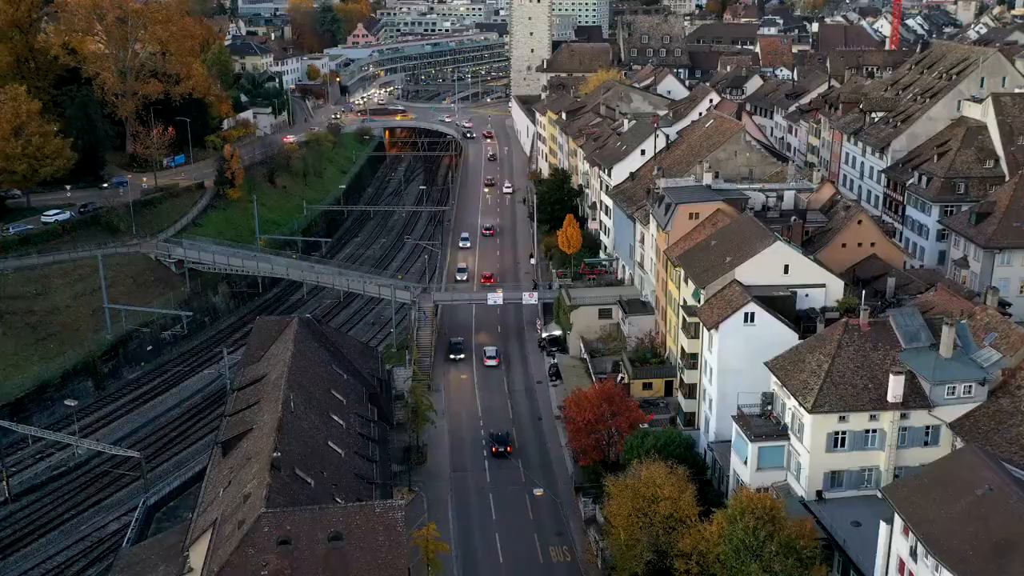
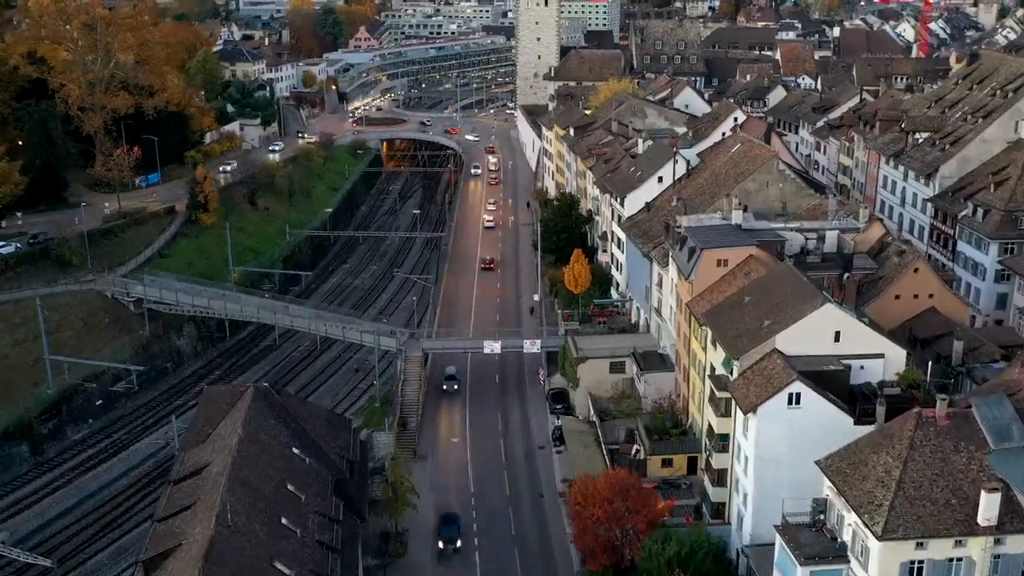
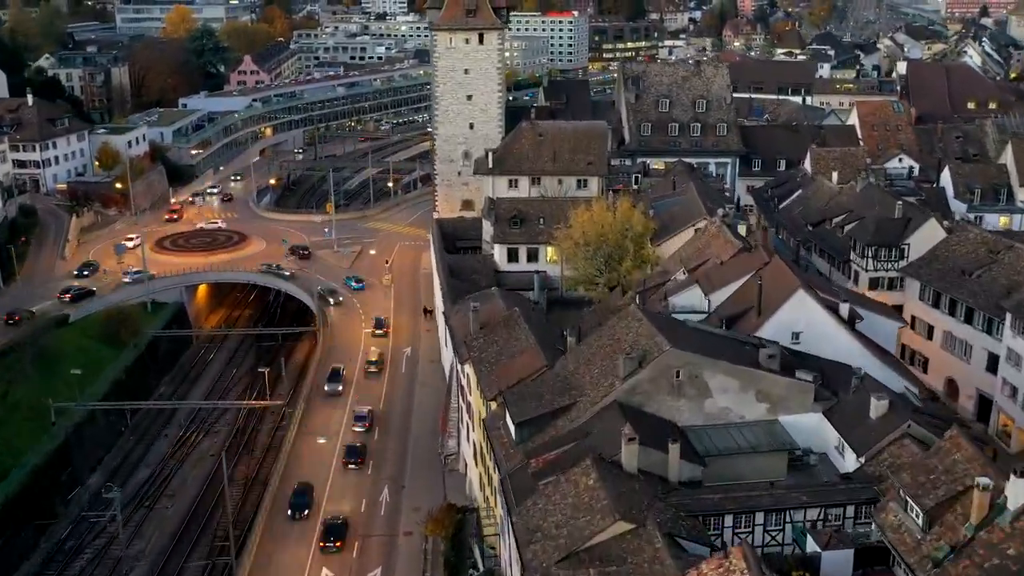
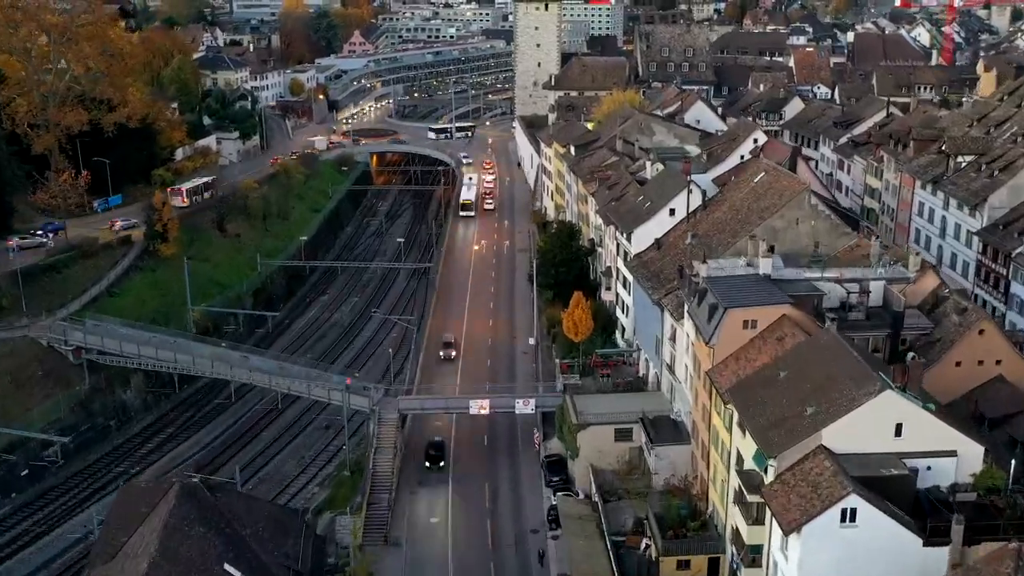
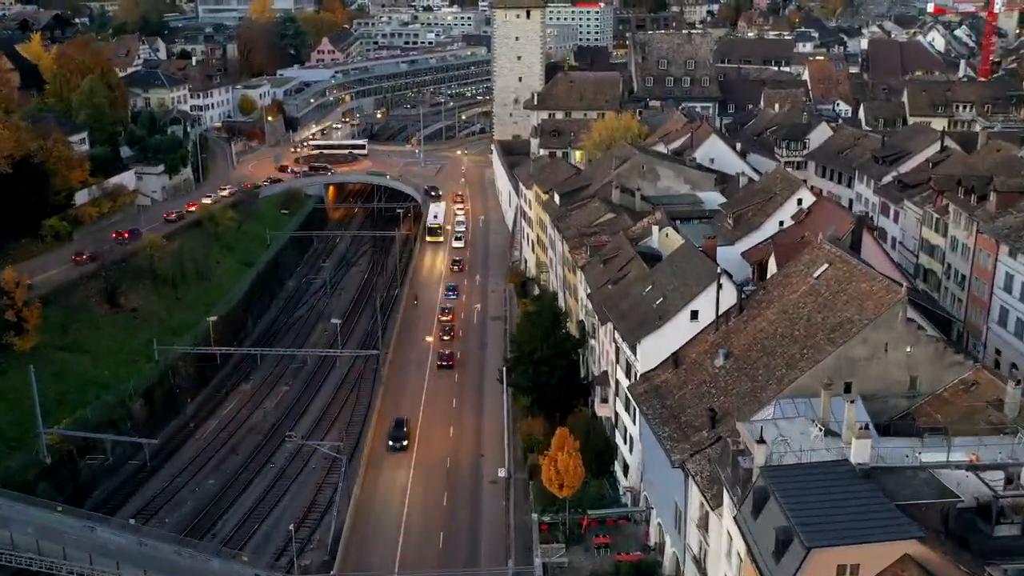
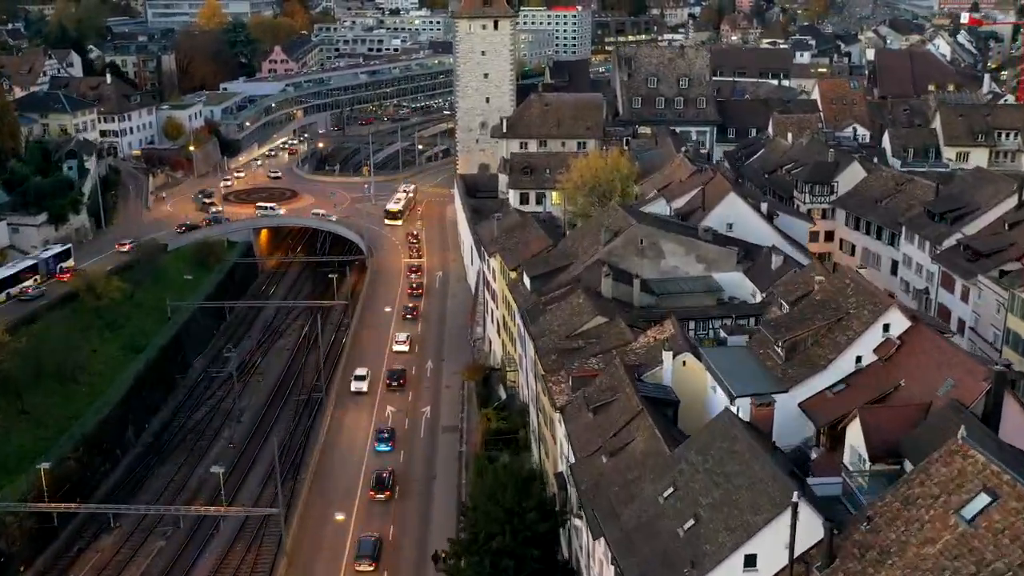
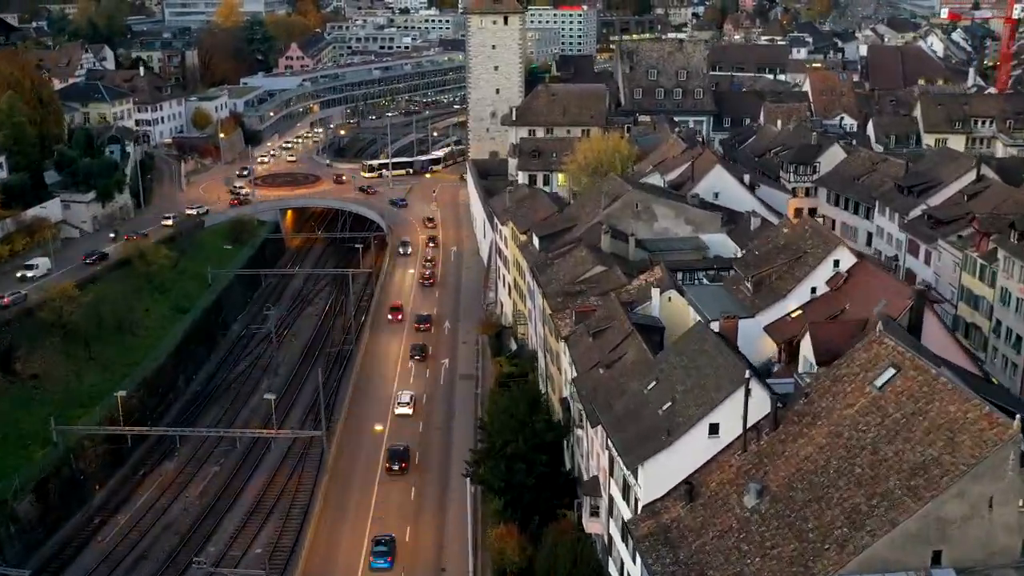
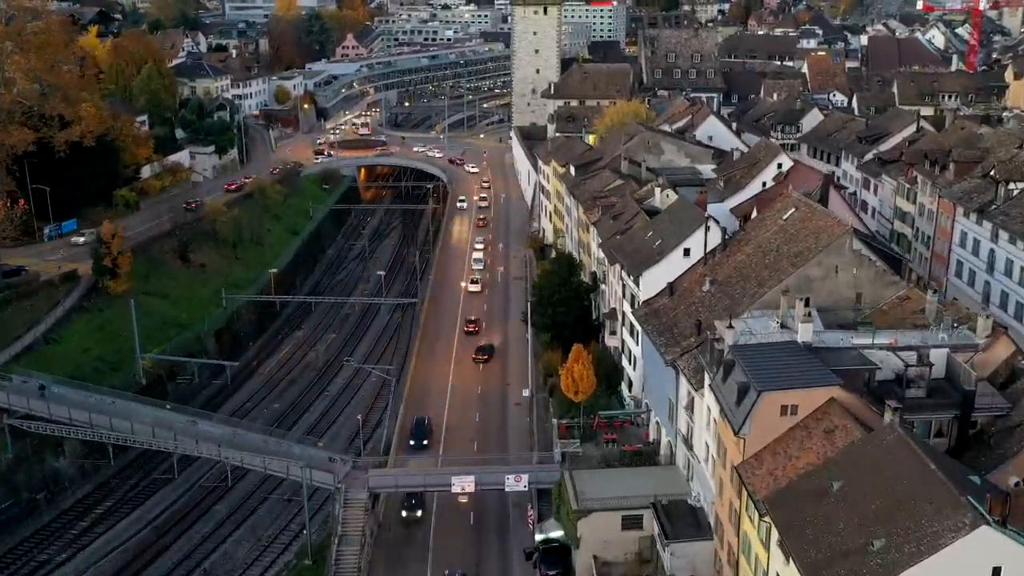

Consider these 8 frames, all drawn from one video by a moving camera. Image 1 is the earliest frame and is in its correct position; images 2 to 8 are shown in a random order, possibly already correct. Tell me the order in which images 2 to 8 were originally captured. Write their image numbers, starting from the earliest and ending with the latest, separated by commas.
2, 4, 8, 5, 7, 6, 3
